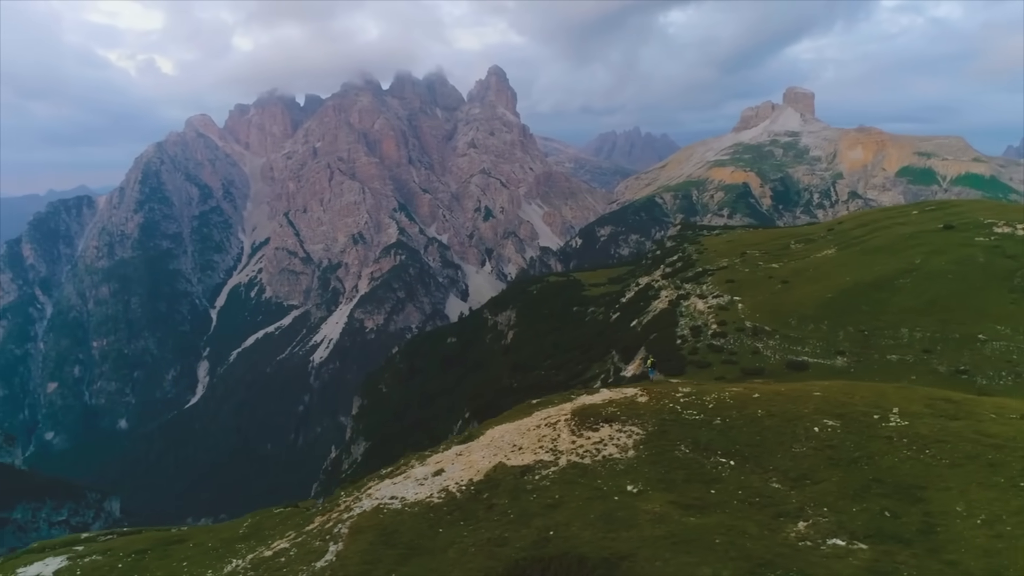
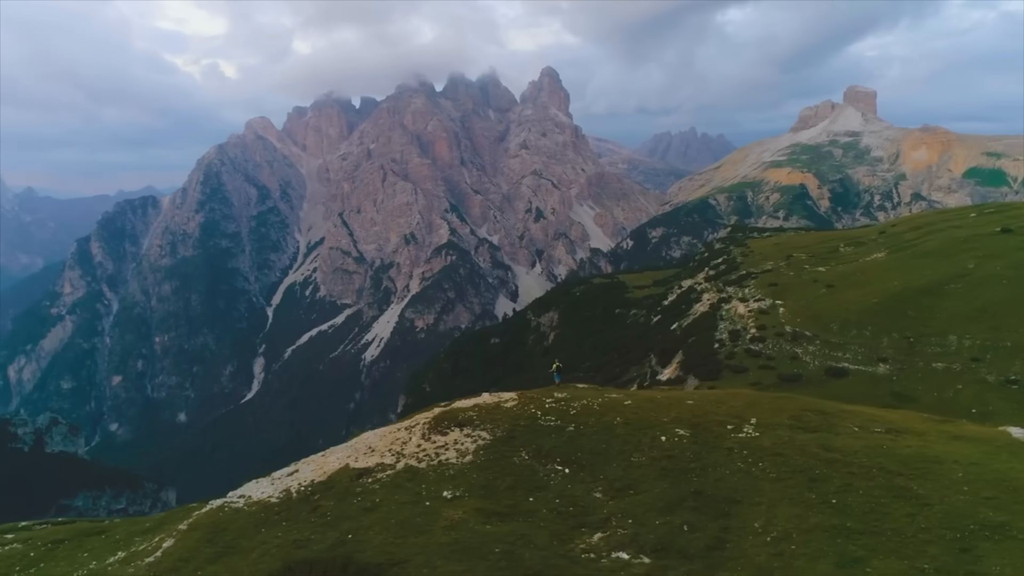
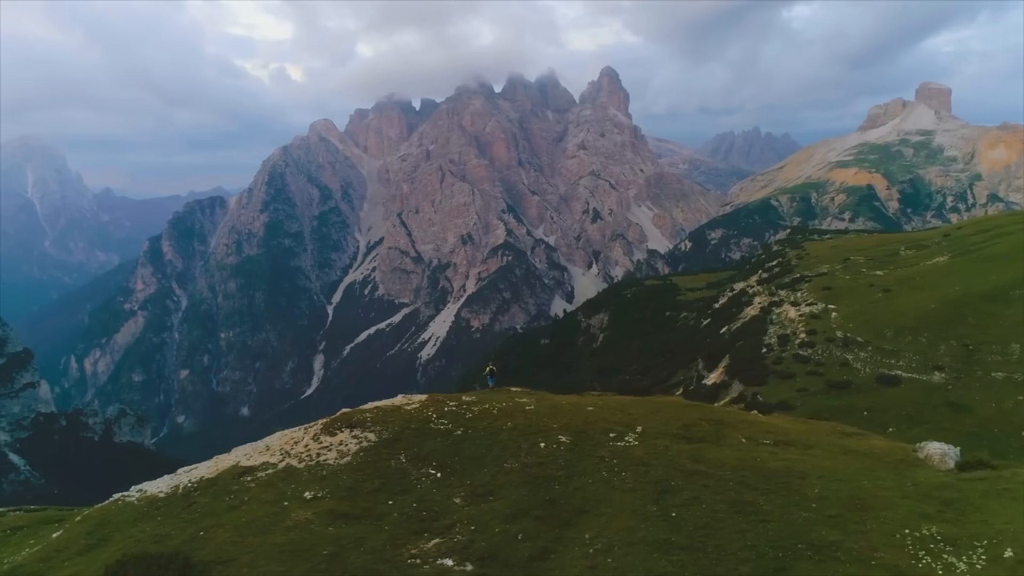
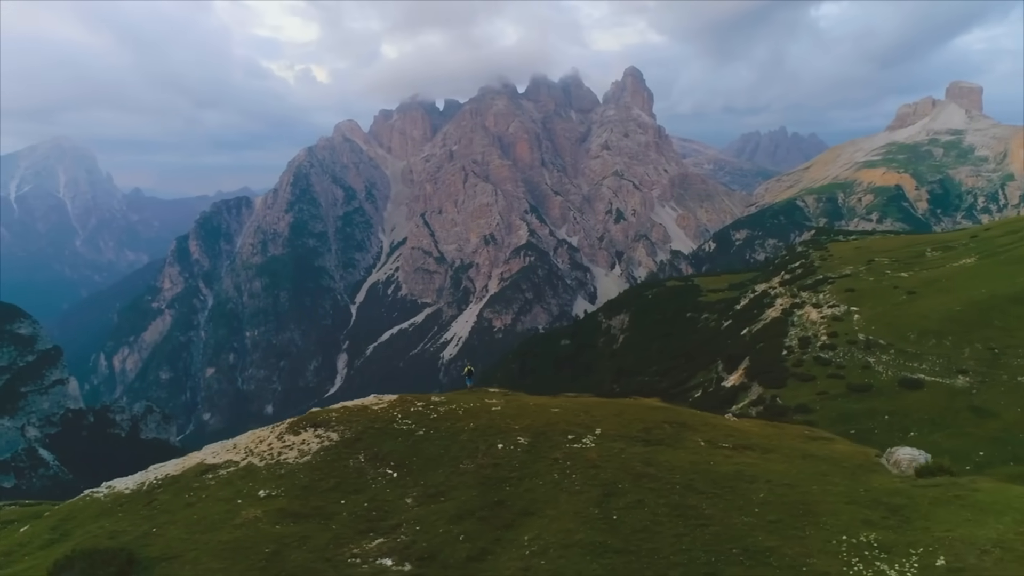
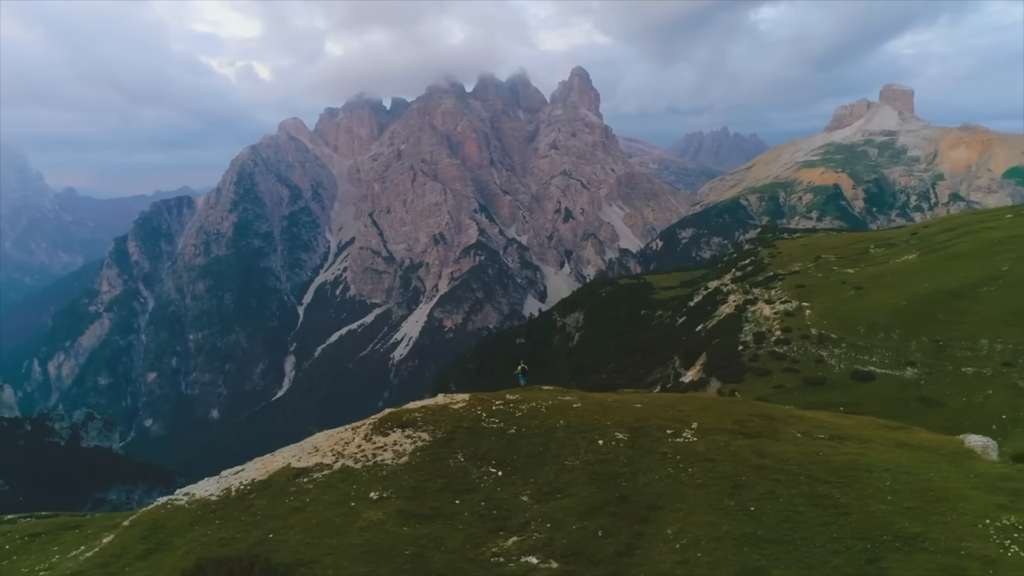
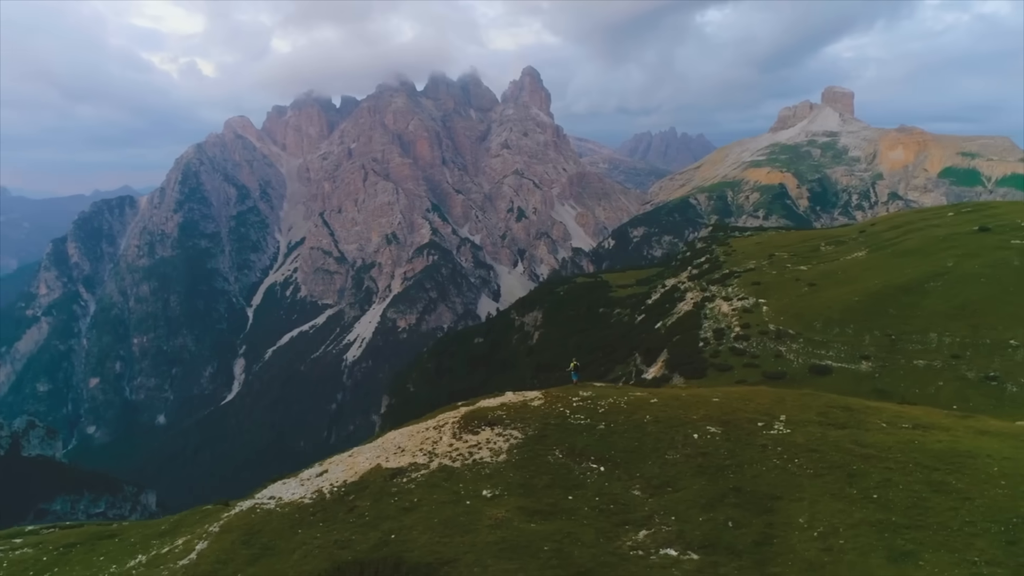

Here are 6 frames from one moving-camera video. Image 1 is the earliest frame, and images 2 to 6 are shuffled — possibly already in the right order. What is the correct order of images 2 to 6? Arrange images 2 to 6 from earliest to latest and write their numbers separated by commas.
6, 2, 5, 3, 4
